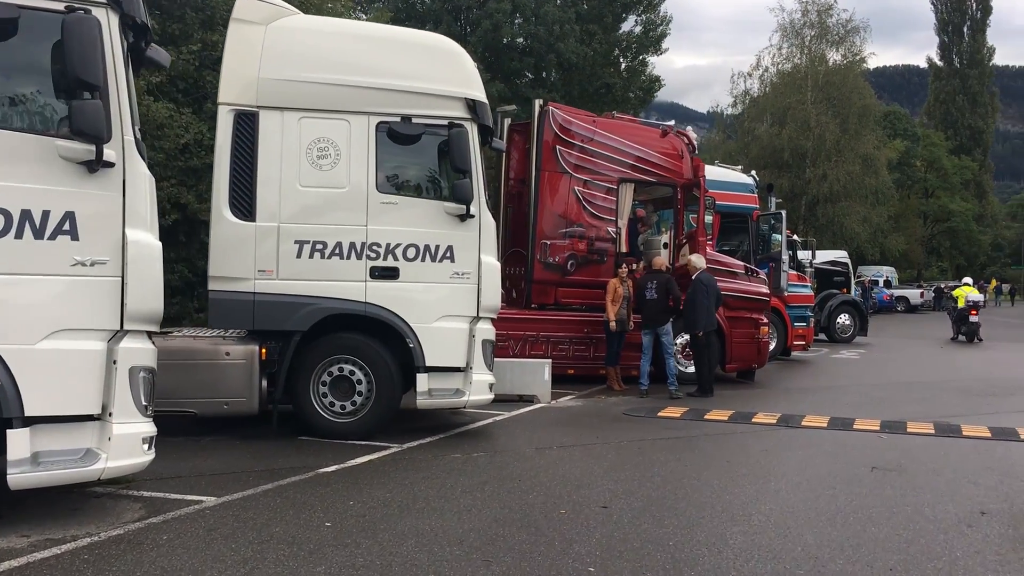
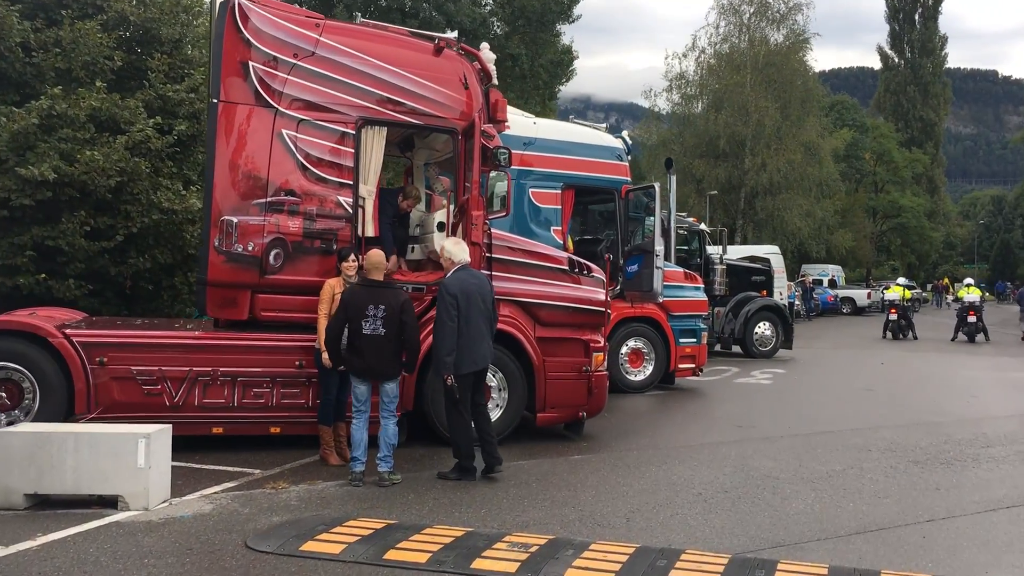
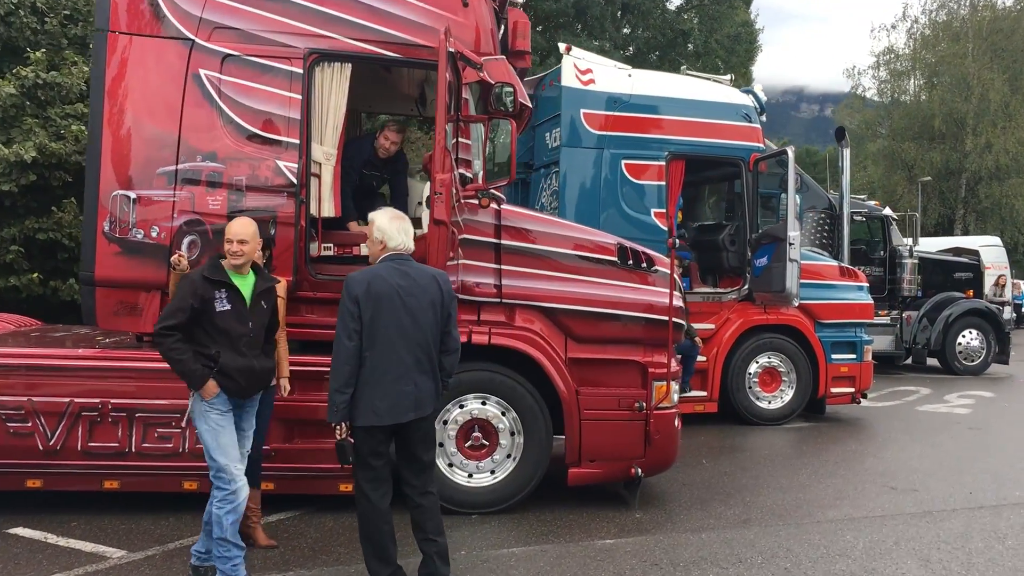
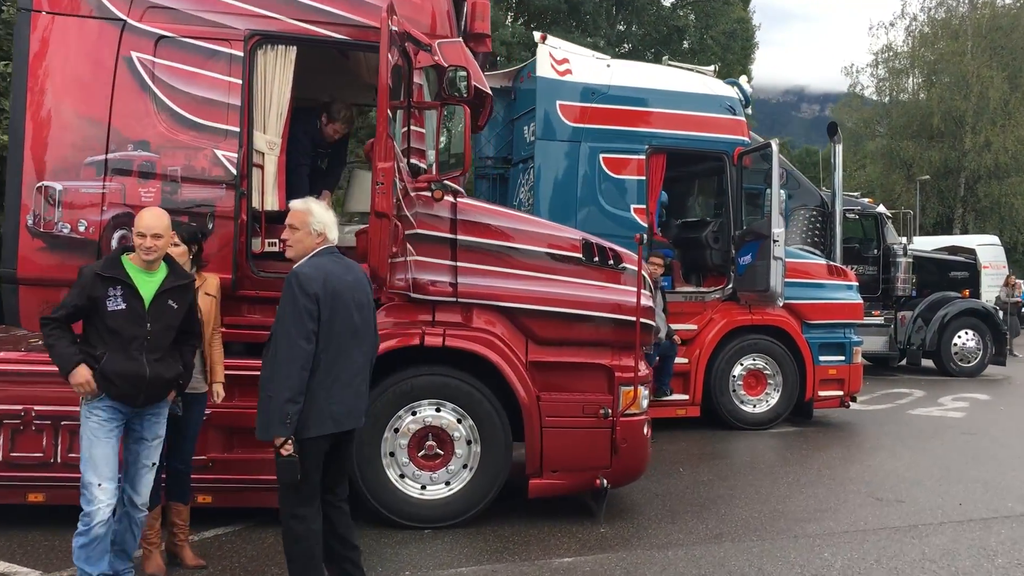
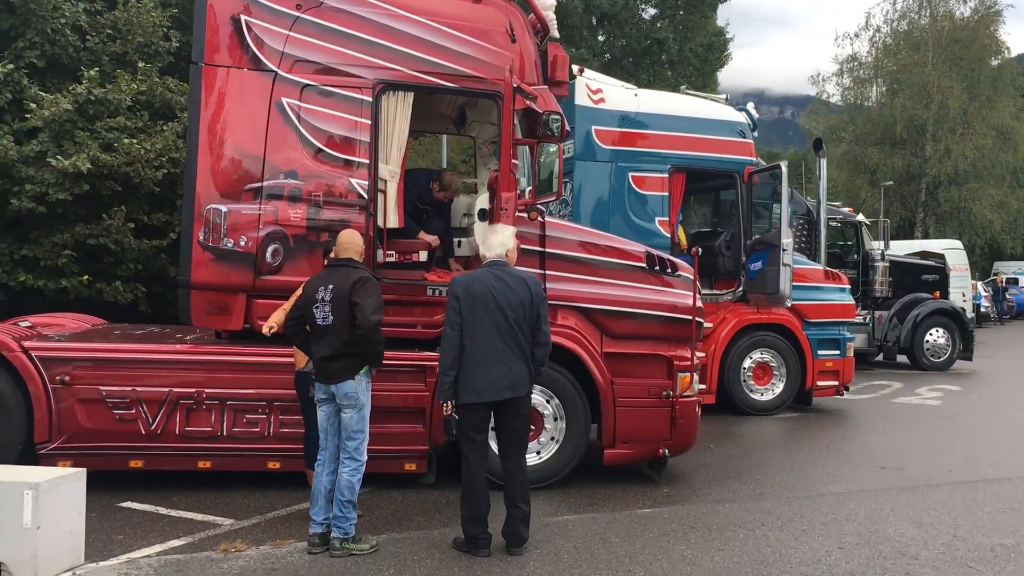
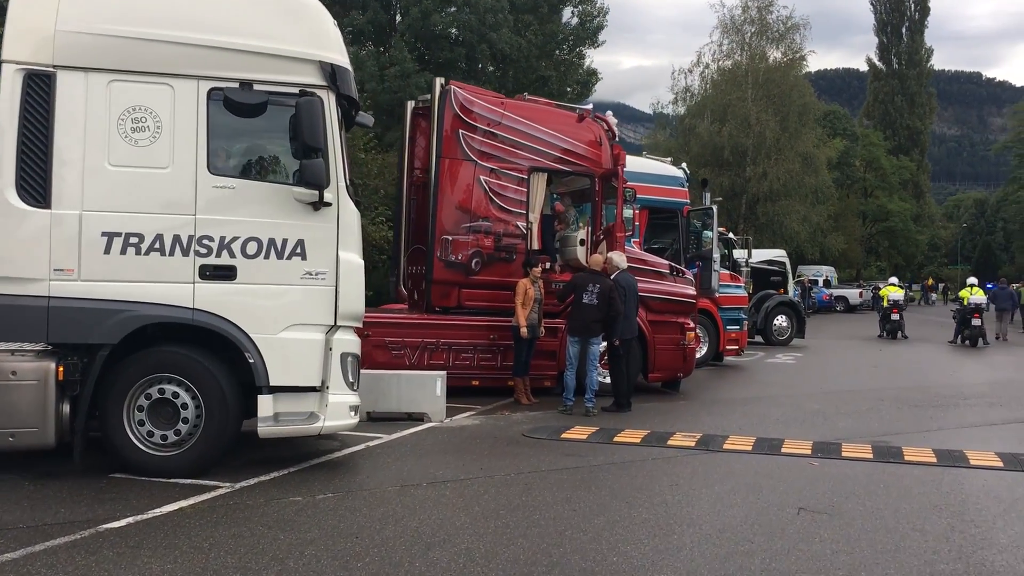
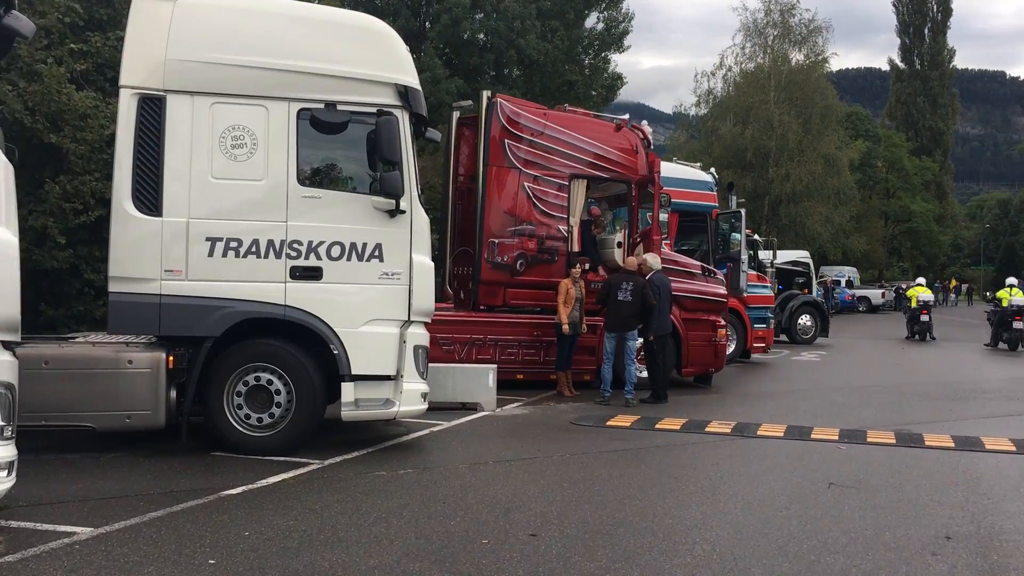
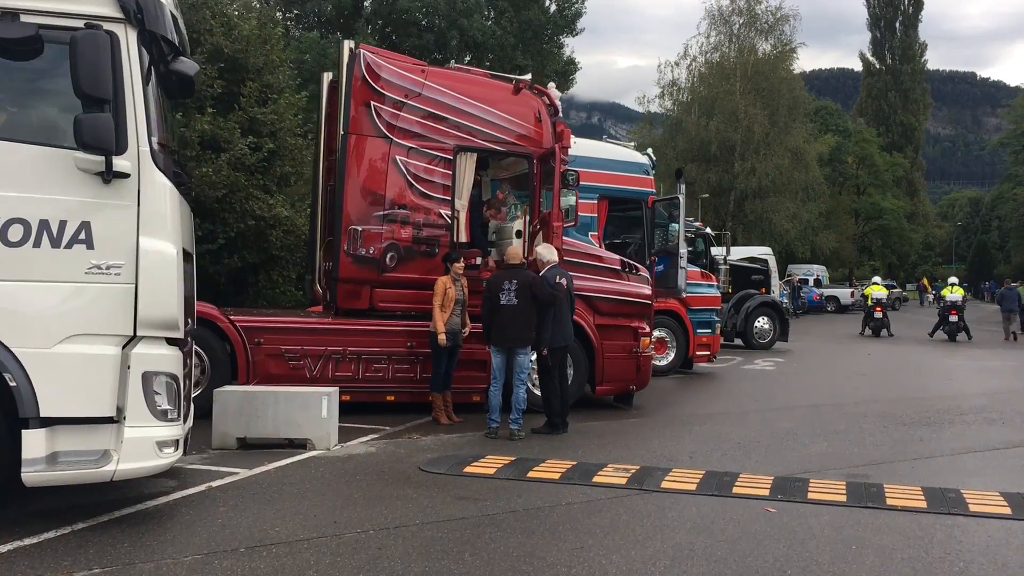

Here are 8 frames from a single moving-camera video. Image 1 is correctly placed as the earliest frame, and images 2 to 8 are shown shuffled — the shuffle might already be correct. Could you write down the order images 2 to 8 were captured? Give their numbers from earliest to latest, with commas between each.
7, 6, 8, 2, 5, 3, 4
